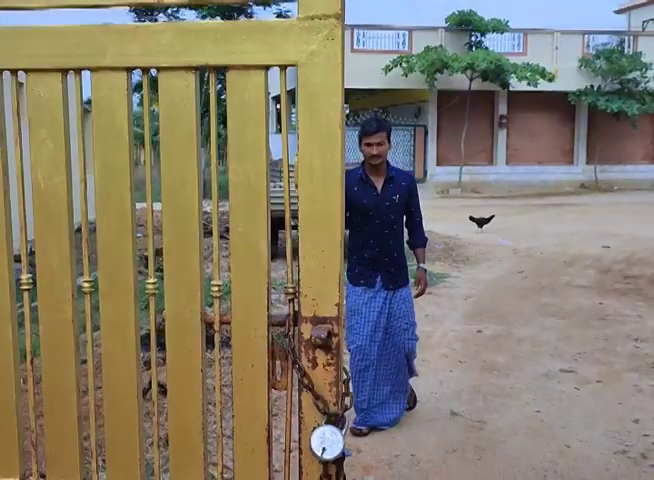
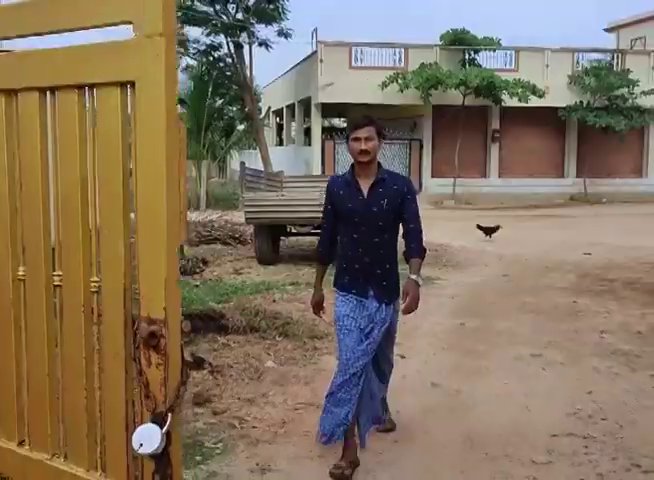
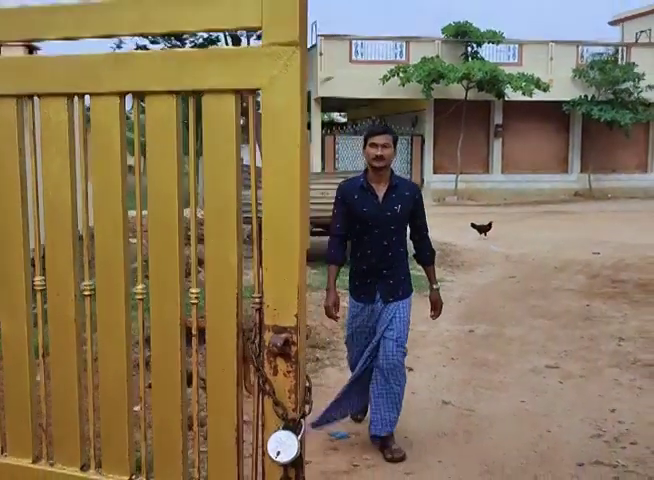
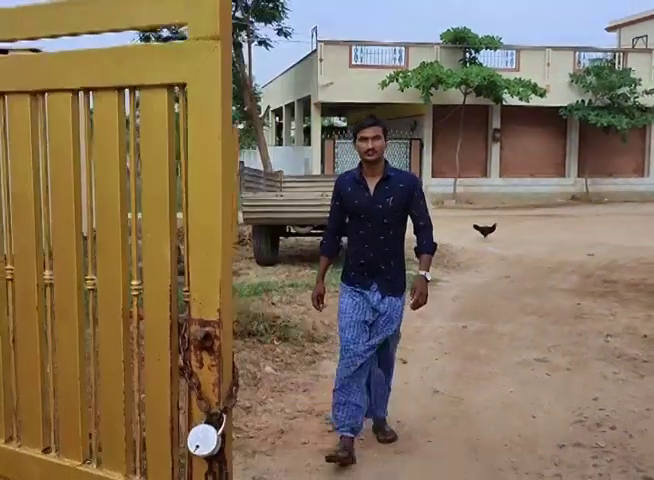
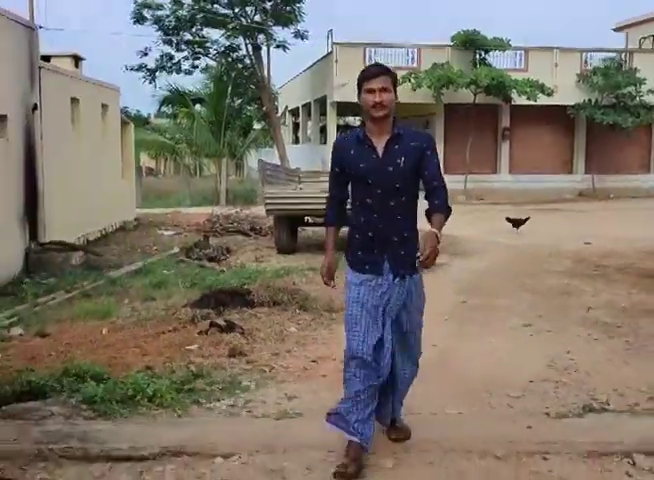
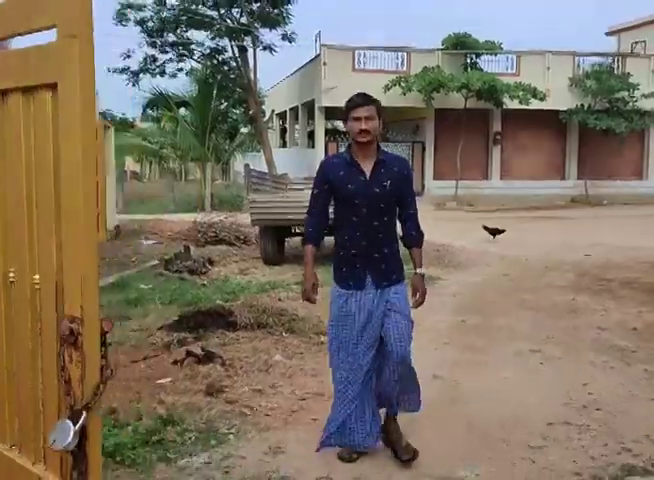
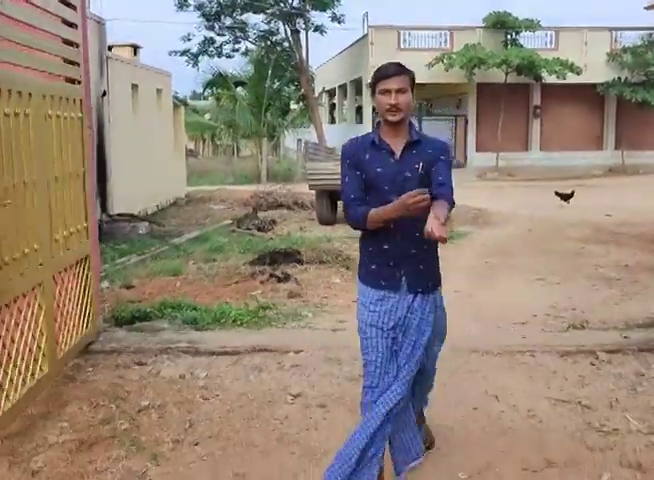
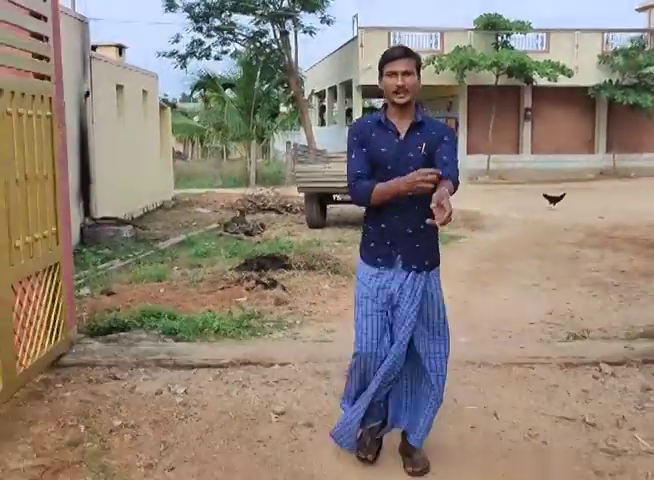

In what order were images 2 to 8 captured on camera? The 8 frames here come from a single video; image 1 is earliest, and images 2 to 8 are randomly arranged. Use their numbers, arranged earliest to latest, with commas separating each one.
3, 4, 2, 6, 5, 8, 7
